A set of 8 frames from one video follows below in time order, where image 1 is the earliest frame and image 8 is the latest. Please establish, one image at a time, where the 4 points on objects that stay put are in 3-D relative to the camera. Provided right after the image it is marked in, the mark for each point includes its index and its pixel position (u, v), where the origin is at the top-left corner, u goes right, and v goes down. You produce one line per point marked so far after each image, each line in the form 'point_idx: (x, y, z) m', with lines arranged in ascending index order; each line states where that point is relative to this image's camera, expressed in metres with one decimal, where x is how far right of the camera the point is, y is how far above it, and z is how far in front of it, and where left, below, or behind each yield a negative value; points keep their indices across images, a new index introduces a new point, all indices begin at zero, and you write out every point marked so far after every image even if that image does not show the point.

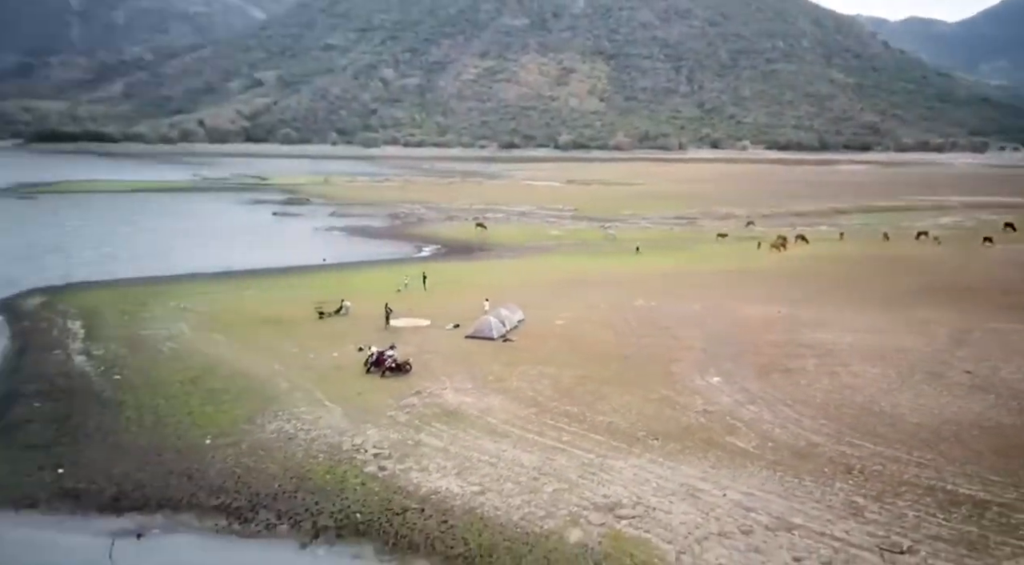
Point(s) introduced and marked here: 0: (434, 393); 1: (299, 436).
0: (-1.6, -2.8, +16.2) m
1: (-4.3, -3.3, +14.9) m
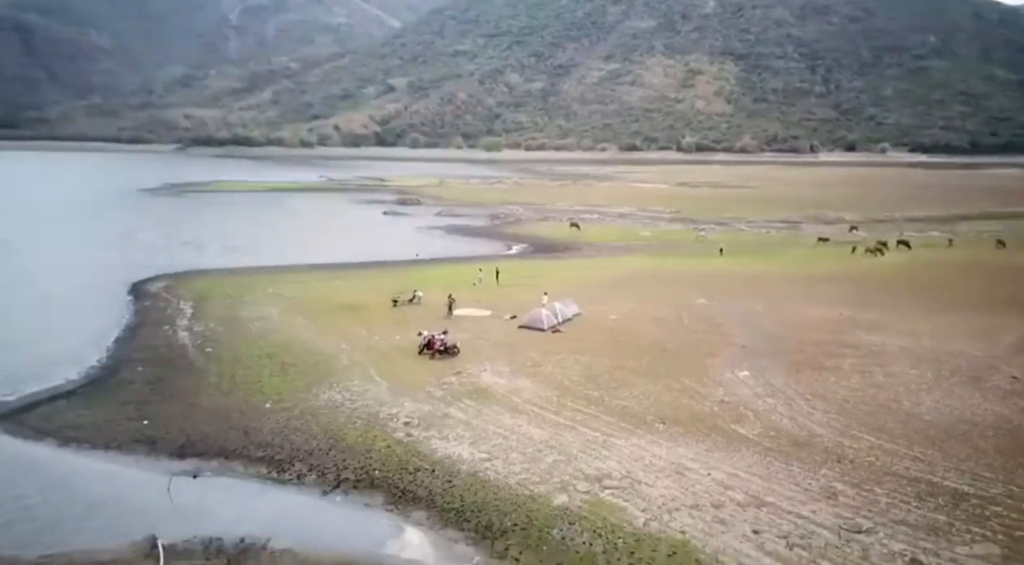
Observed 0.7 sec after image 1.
0: (-0.8, -2.5, +17.3) m
1: (-3.8, -2.9, +16.4) m
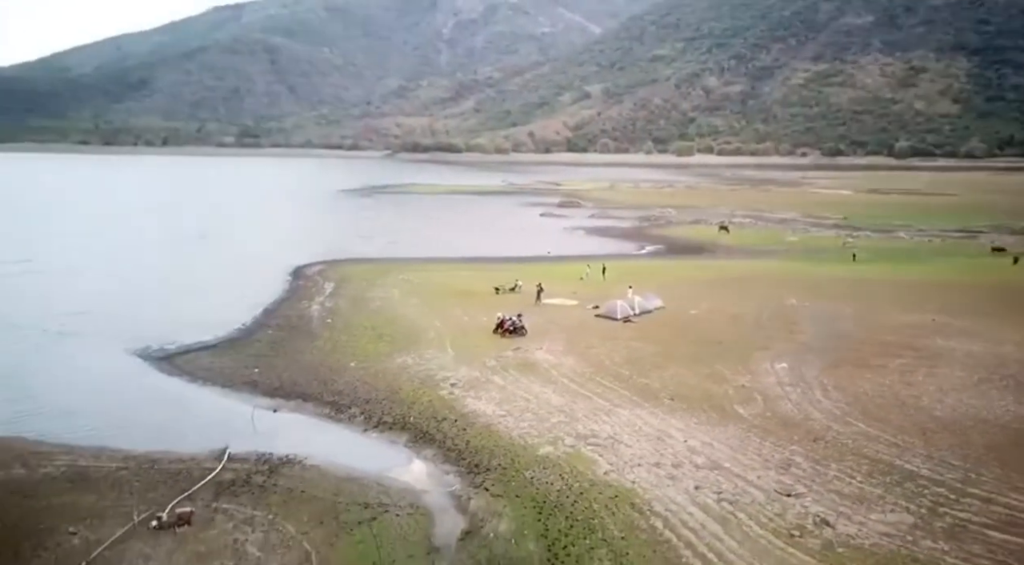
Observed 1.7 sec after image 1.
0: (+0.5, -2.0, +19.0) m
1: (-2.6, -2.3, +18.8) m
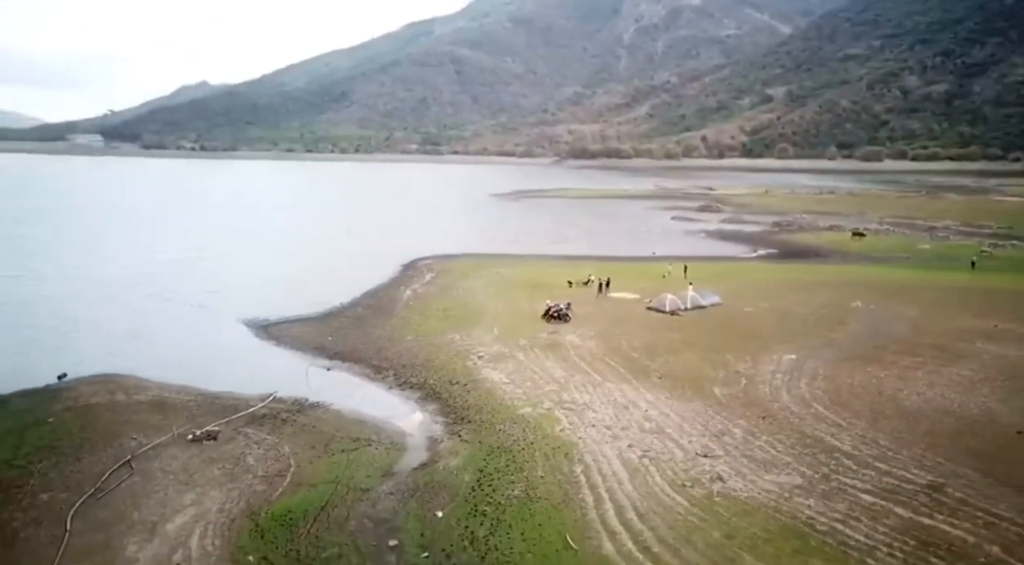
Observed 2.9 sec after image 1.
0: (+1.4, -1.6, +20.4) m
1: (-1.6, -1.8, +20.8) m
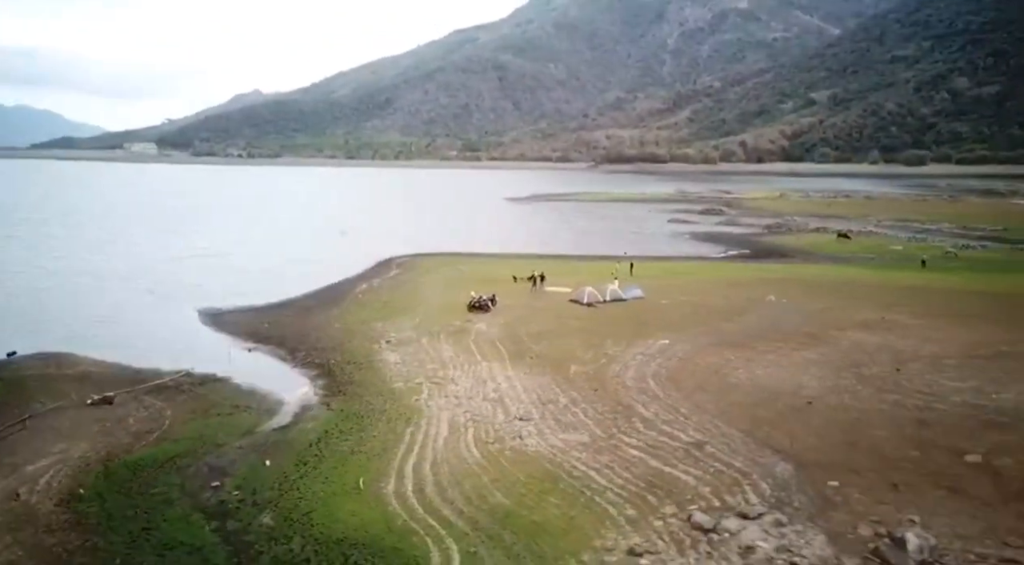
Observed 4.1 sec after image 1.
0: (-1.3, -1.3, +21.7) m
1: (-4.3, -1.5, +22.2) m
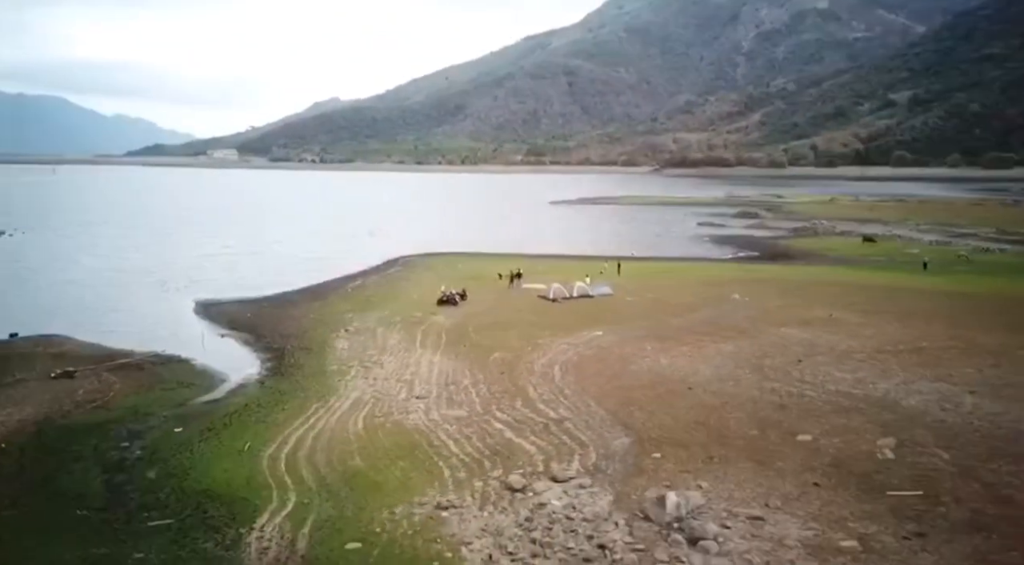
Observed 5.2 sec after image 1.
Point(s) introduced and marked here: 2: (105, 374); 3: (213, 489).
0: (-2.6, -1.1, +22.7) m
1: (-5.7, -1.2, +23.4) m
2: (-9.9, -2.3, +16.3) m
3: (-4.3, -2.9, +9.5) m
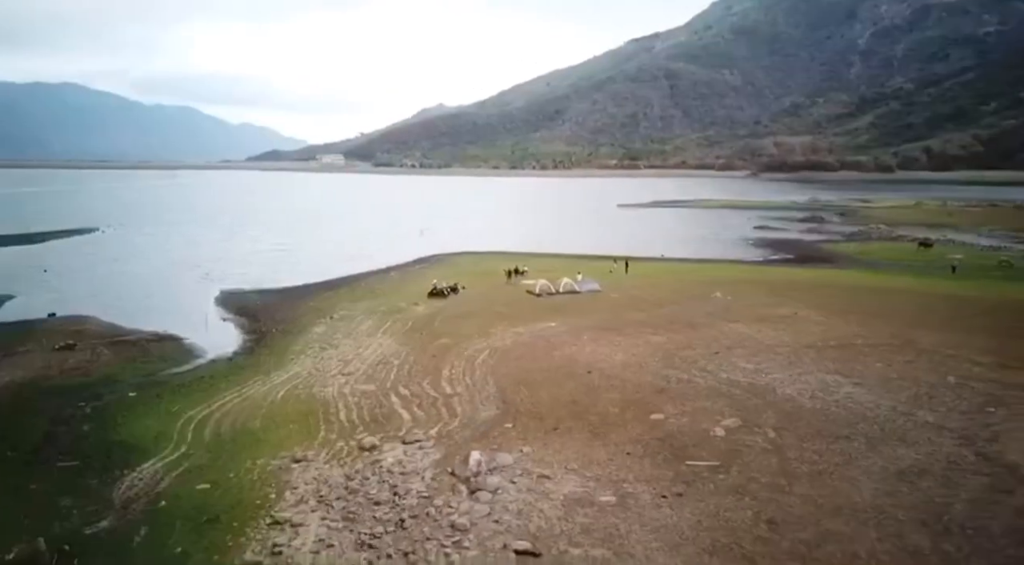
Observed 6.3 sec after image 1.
0: (-3.3, -0.8, +23.9) m
1: (-6.3, -0.9, +24.9) m
2: (-11.2, -1.8, +18.2) m
3: (-6.3, -2.6, +10.9) m
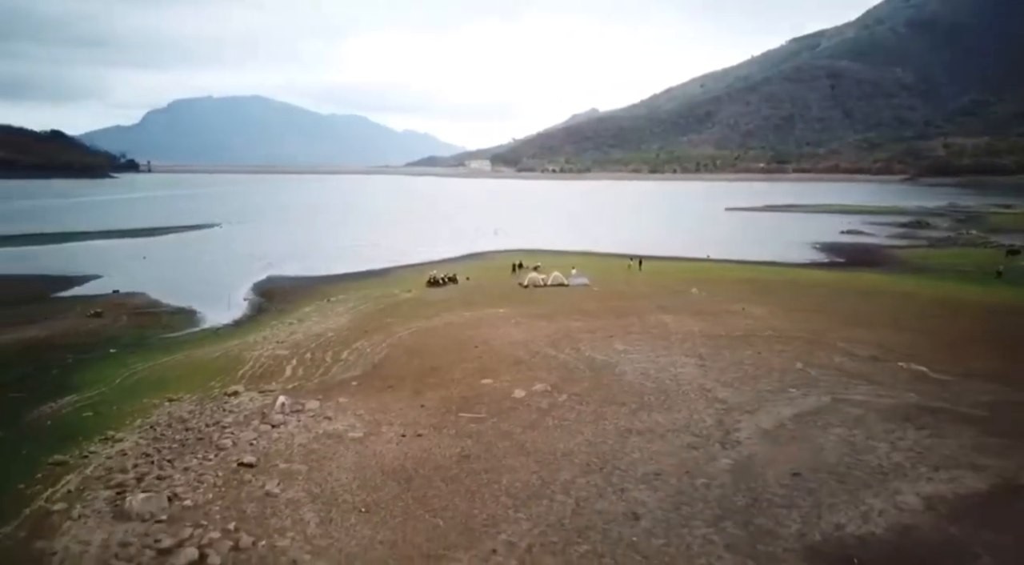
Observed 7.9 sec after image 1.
0: (-4.0, -0.4, +25.7) m
1: (-6.8, -0.4, +27.2) m
2: (-12.6, -1.2, +21.3) m
3: (-8.9, -2.0, +13.4) m
